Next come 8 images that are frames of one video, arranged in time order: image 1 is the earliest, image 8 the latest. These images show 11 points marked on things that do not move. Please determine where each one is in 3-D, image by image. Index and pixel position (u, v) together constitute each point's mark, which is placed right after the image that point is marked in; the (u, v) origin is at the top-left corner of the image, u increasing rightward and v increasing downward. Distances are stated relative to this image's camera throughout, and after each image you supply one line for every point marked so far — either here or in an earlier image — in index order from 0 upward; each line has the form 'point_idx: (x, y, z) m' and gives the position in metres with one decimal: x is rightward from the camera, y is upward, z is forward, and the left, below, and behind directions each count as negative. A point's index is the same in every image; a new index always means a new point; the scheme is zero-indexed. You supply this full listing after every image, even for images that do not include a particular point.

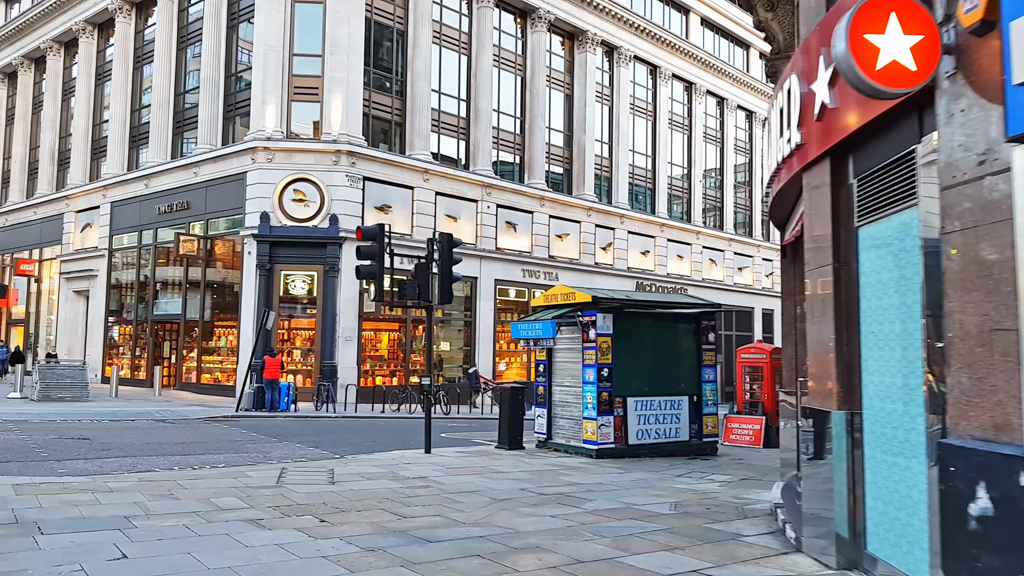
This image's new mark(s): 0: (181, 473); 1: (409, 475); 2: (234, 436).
0: (-4.2, -2.4, +10.1) m
1: (-1.4, -2.6, +10.7) m
2: (-5.4, -2.9, +15.3) m
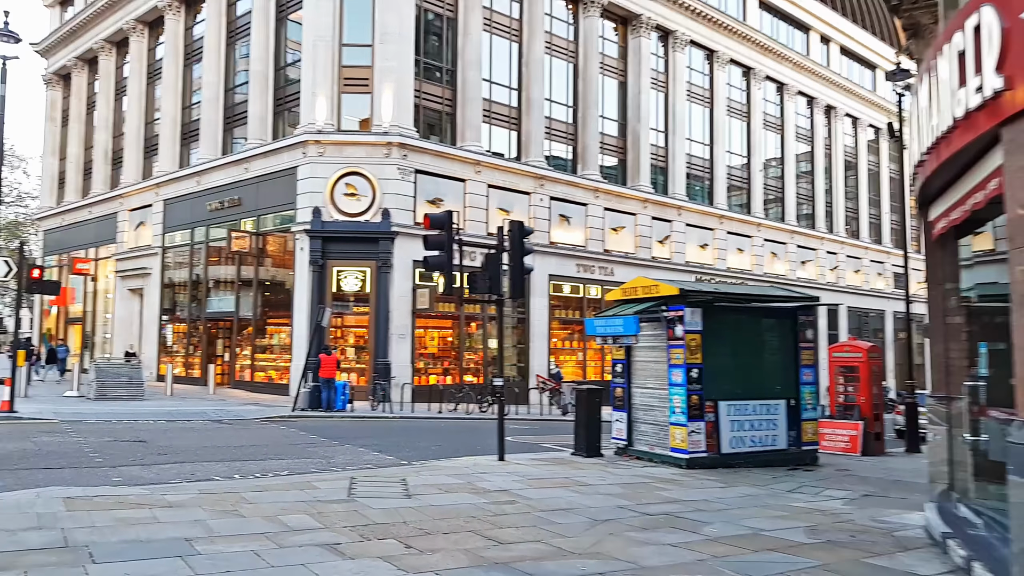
0: (-3.1, -2.3, +9.2) m
1: (-0.3, -2.5, +9.7) m
2: (-4.0, -2.8, +14.5) m
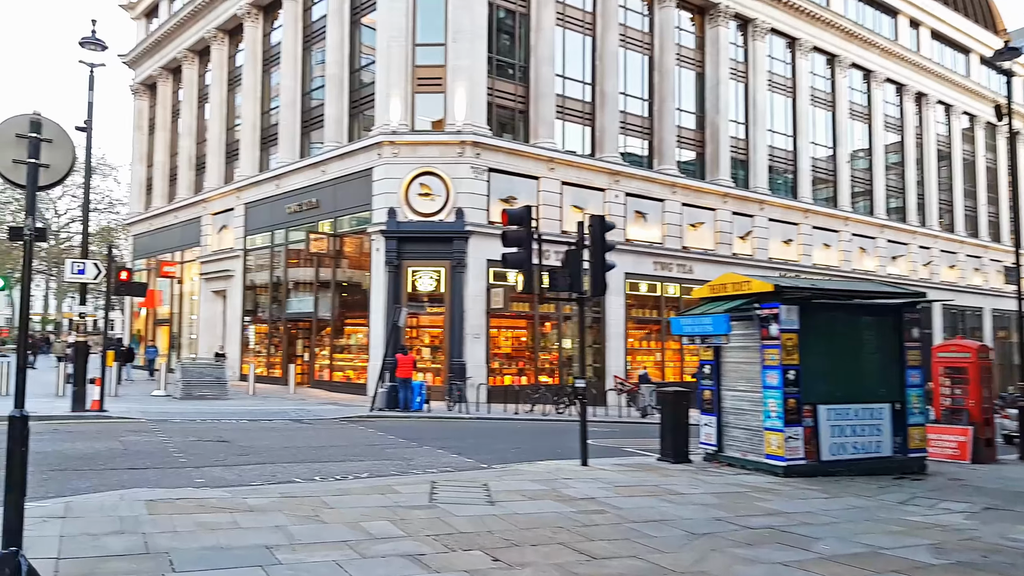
0: (-2.2, -2.3, +9.0) m
1: (+0.7, -2.4, +9.2) m
2: (-2.5, -2.8, +14.3) m
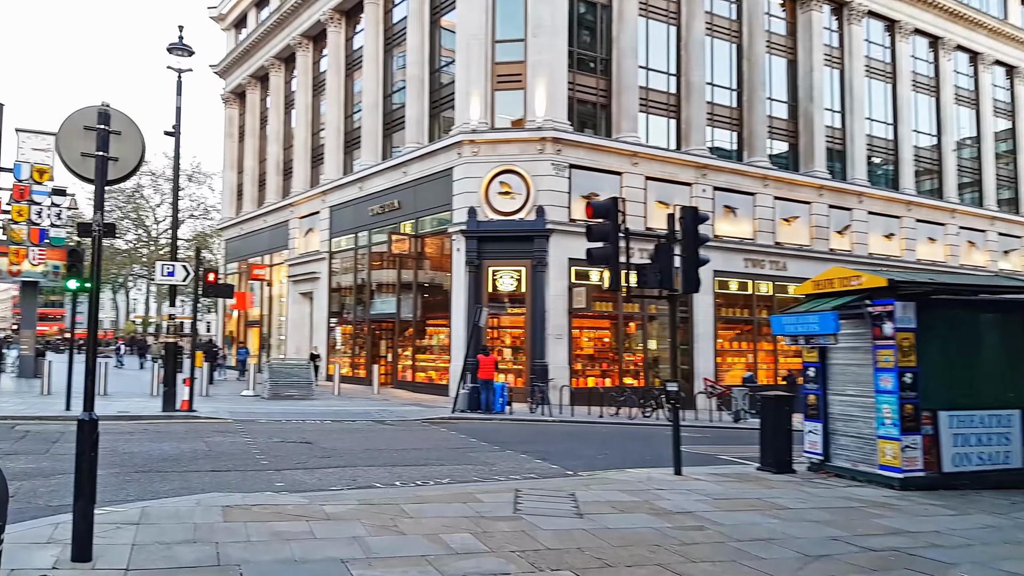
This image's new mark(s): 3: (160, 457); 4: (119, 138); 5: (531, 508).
0: (-1.2, -2.3, +8.6) m
1: (+1.7, -2.4, +8.5) m
2: (-1.0, -2.8, +13.9) m
3: (-4.9, -2.4, +11.0) m
4: (-2.9, +1.1, +5.8) m
5: (+0.2, -2.3, +8.1) m
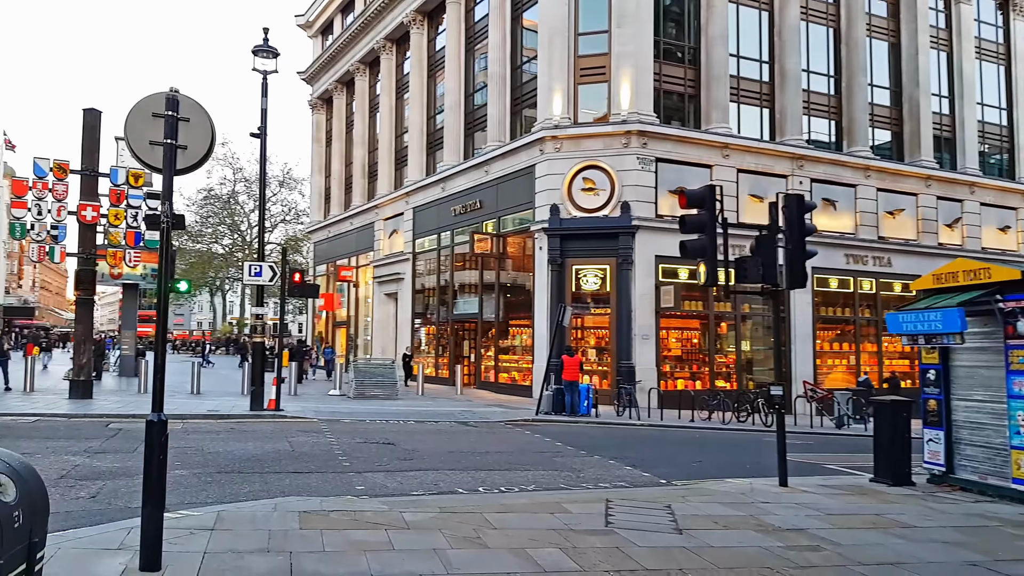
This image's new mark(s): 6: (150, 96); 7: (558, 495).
0: (-0.2, -2.2, +8.1) m
1: (+2.6, -2.3, +7.7) m
2: (+0.5, -2.7, +13.4) m
3: (-3.7, -2.3, +10.9) m
4: (-2.3, +1.1, +5.5) m
5: (+1.1, -2.2, +7.5) m
6: (-2.5, +1.3, +5.5) m
7: (+0.5, -2.3, +8.6) m
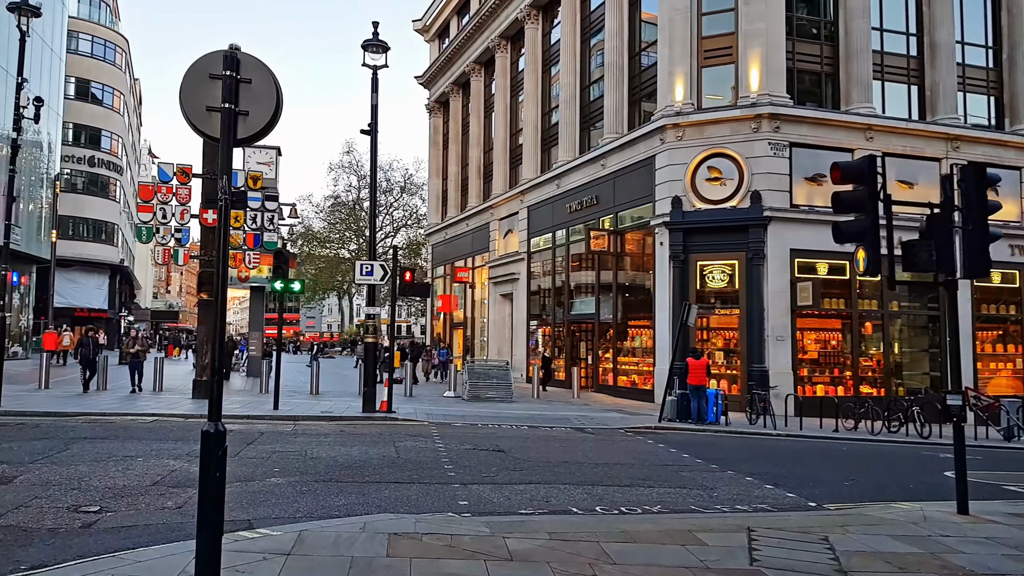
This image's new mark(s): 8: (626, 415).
0: (+0.9, -2.1, +7.0) m
1: (+3.6, -2.2, +6.2) m
2: (+2.4, -2.6, +12.1) m
3: (-2.2, -2.3, +10.2) m
4: (-1.6, +1.2, +4.7) m
5: (+2.1, -2.1, +6.2) m
6: (-1.8, +1.4, +4.7) m
7: (+1.7, -2.2, +7.4) m
8: (+2.8, -3.2, +19.5) m
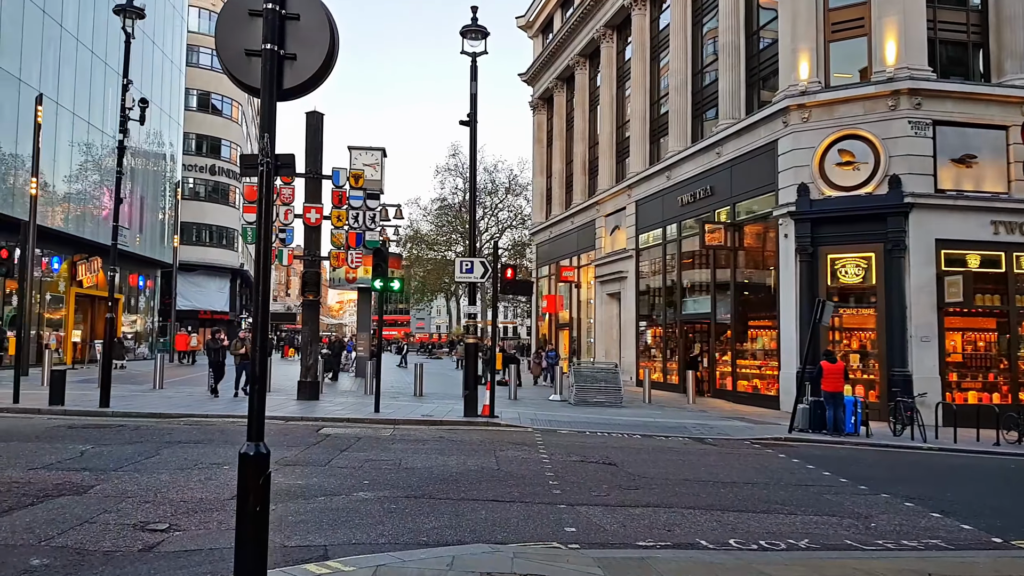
0: (+1.7, -2.1, +5.7) m
1: (+4.4, -2.1, +4.5) m
2: (+3.9, -2.5, +10.6) m
3: (-0.9, -2.2, +9.3) m
4: (-1.0, +1.3, +3.8) m
5: (+2.8, -2.0, +4.8) m
6: (-1.3, +1.5, +3.8) m
7: (+2.6, -2.1, +6.0) m
8: (+5.4, -3.1, +17.9) m
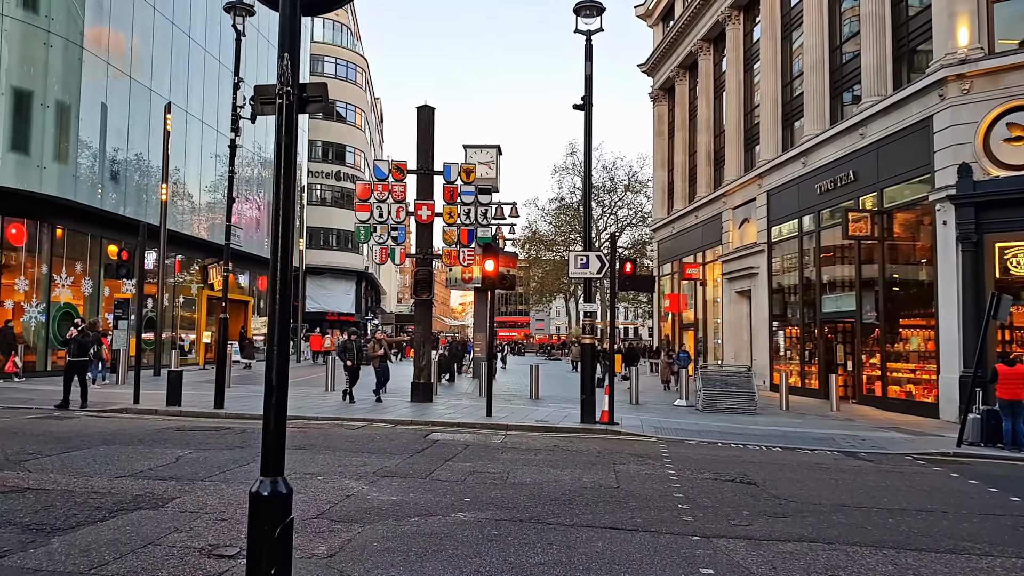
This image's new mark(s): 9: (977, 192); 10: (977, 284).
0: (+2.4, -1.9, +4.3) m
1: (+4.8, -2.0, +2.7) m
2: (+5.3, -2.4, +8.8) m
3: (+0.4, -2.2, +8.3) m
4: (-0.6, +1.4, +2.8) m
5: (+3.3, -1.9, +3.2) m
6: (-0.9, +1.5, +2.9) m
7: (+3.3, -2.0, +4.4) m
8: (+7.9, -2.9, +15.7) m
9: (+11.0, +2.3, +18.6) m
10: (+11.1, +0.1, +18.8) m
